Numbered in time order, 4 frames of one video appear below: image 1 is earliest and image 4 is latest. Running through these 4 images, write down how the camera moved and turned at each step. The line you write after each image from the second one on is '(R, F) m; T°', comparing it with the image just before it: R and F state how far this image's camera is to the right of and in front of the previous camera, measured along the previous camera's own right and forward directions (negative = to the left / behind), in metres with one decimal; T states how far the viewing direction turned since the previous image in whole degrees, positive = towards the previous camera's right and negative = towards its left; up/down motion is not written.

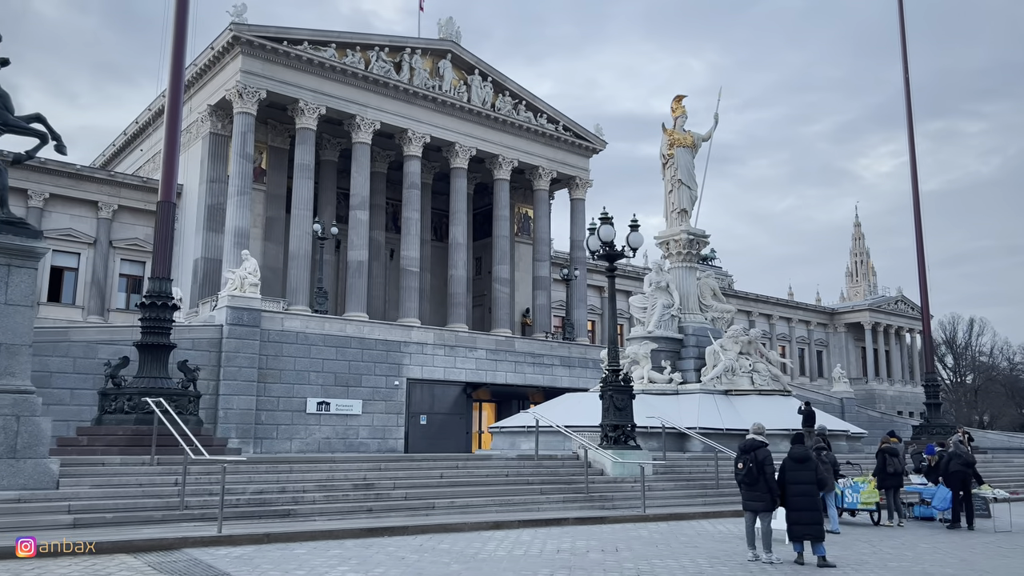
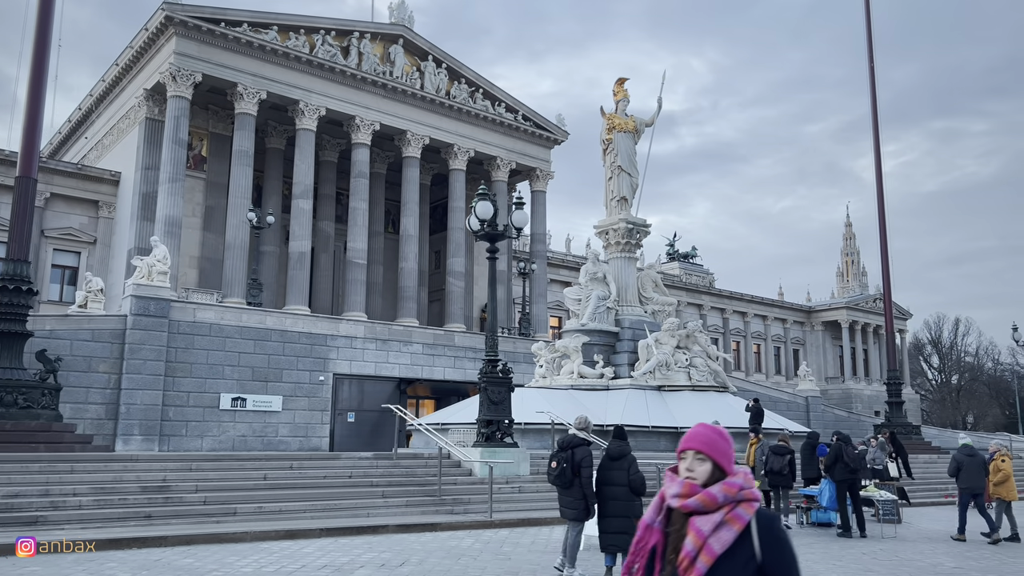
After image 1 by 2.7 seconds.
(+2.3, +1.4) m; 0°
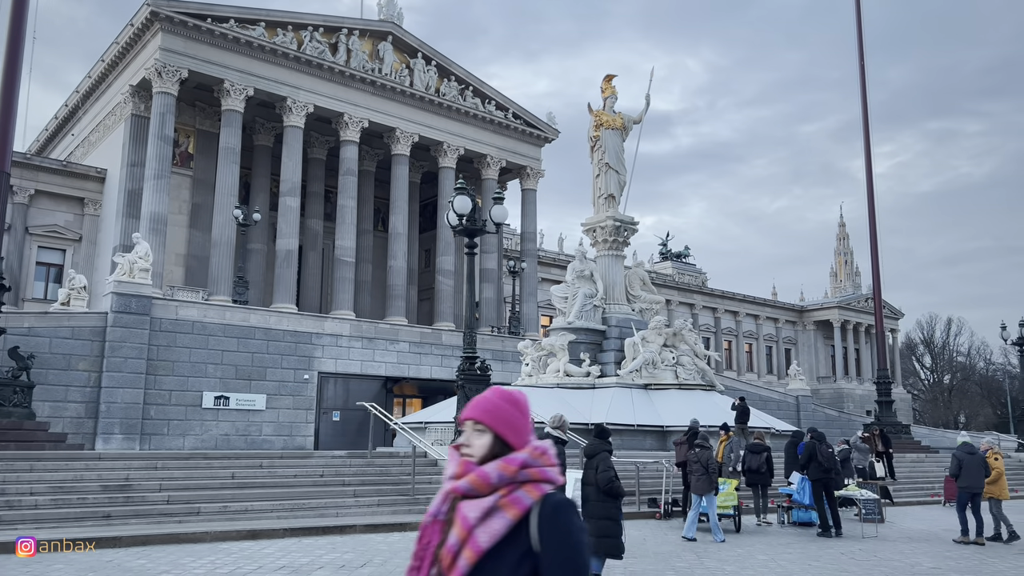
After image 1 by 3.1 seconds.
(+0.3, +0.2) m; 0°
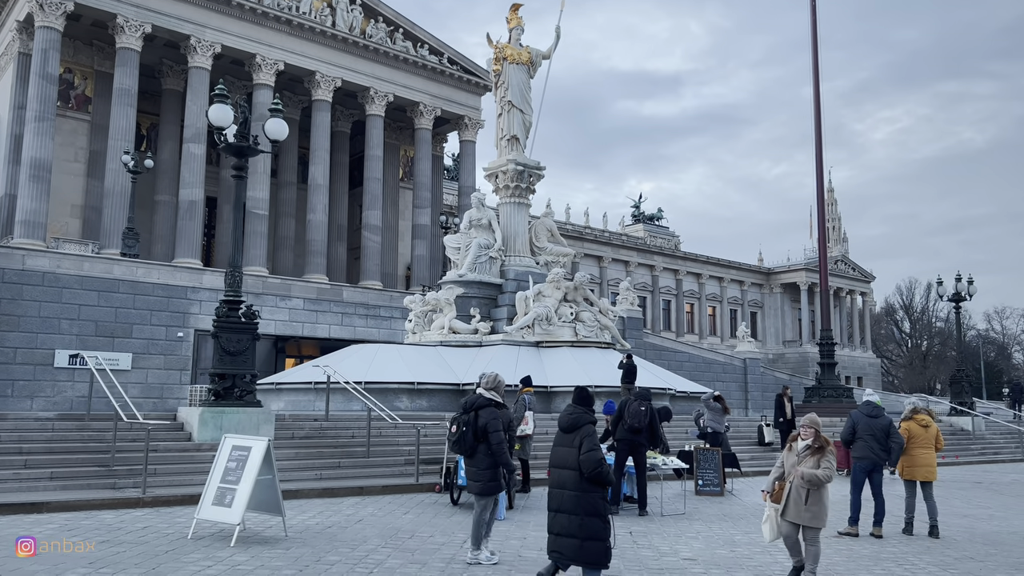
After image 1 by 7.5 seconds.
(+3.3, +2.4) m; 0°
